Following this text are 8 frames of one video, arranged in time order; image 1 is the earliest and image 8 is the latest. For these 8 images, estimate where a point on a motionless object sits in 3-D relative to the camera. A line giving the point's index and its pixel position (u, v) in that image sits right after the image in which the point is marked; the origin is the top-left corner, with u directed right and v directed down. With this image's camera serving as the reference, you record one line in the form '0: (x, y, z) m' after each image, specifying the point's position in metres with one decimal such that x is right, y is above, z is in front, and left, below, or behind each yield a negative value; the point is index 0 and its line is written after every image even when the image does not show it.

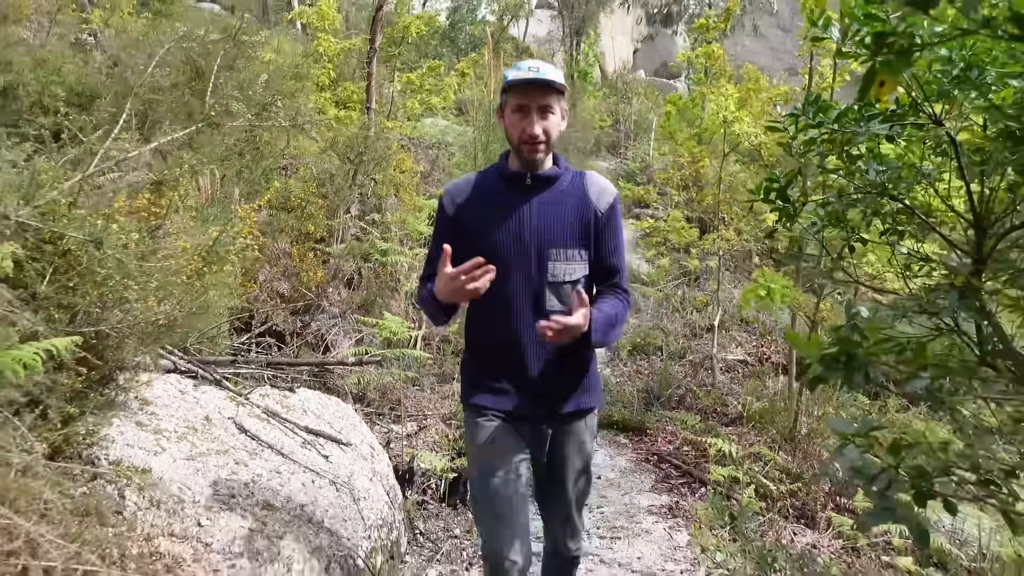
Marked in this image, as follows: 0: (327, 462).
0: (-0.6, -0.5, +3.0) m
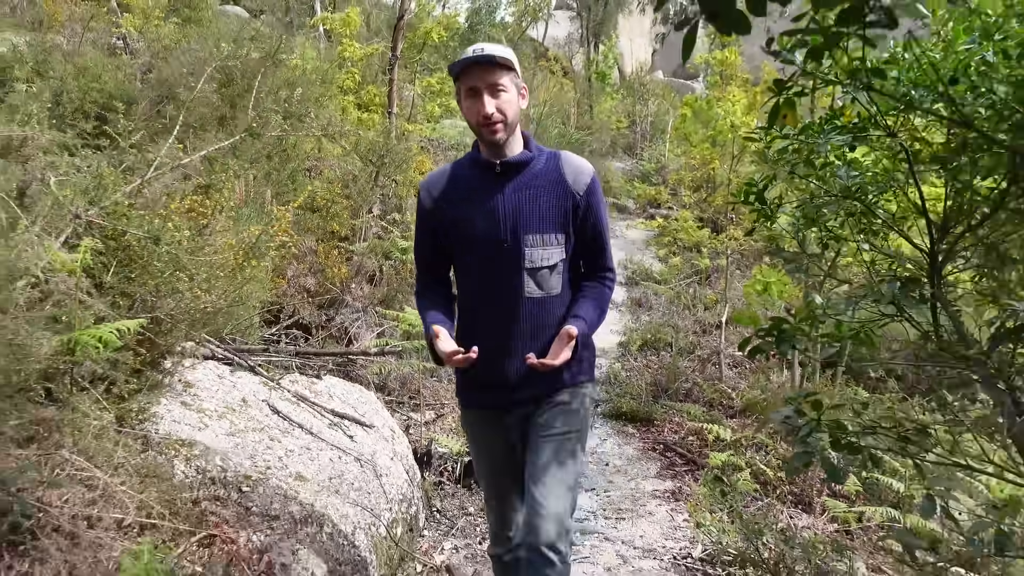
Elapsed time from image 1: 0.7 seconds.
0: (-0.6, -0.5, +3.2) m
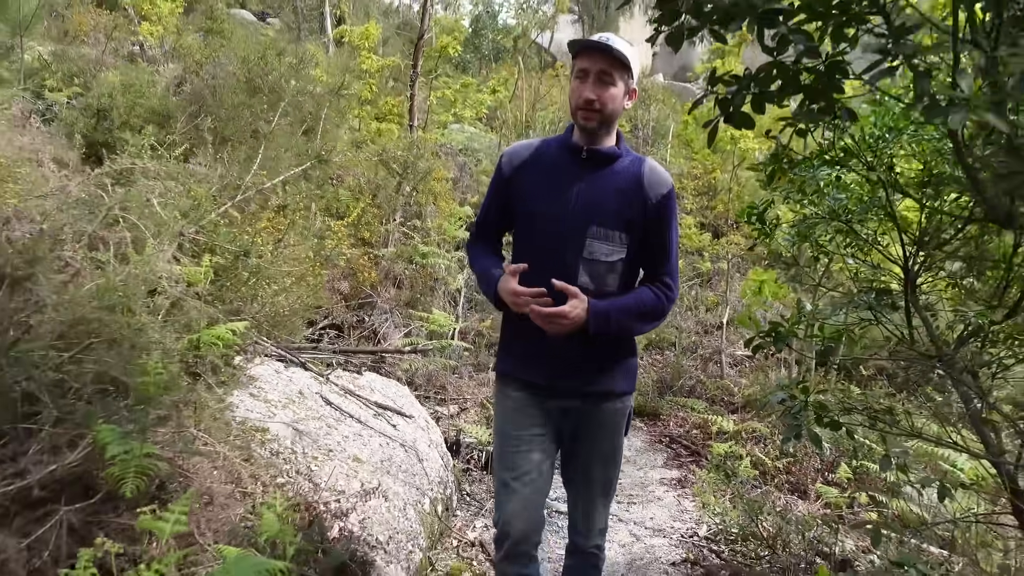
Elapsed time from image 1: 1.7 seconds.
0: (-0.5, -0.5, +3.6) m
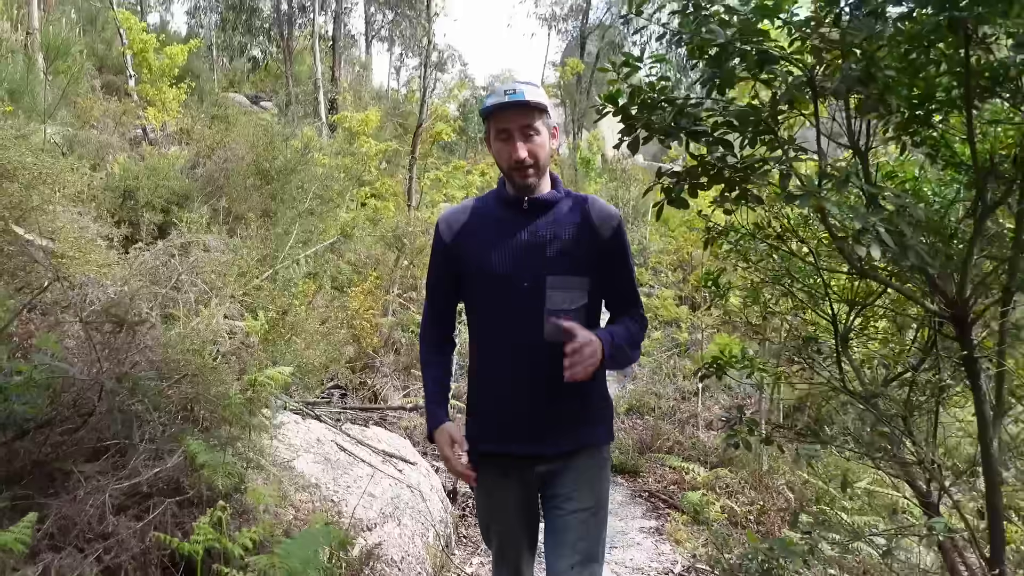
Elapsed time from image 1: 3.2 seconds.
0: (-0.5, -0.8, +4.1) m
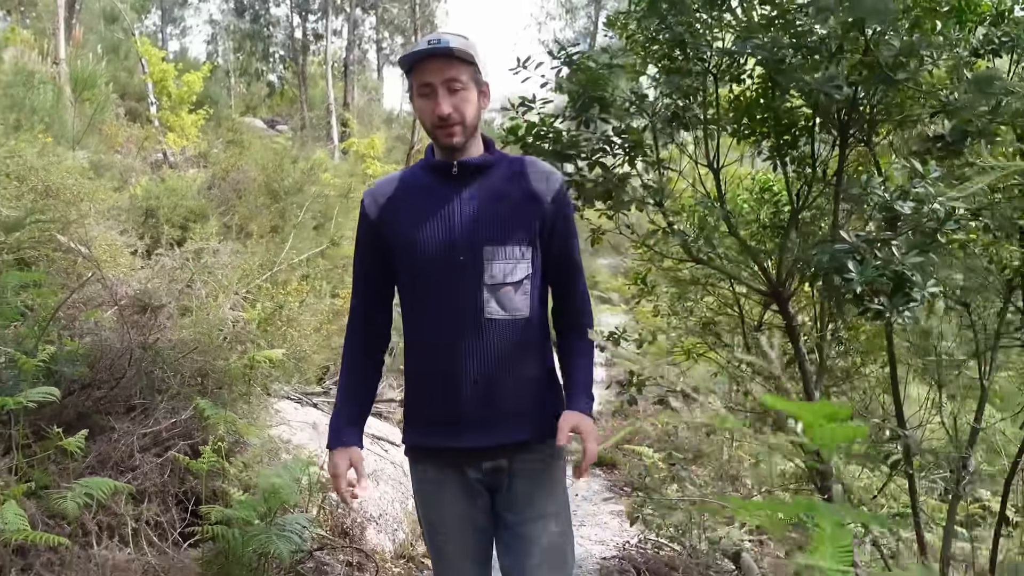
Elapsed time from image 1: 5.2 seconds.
0: (-0.6, -0.8, +4.7) m
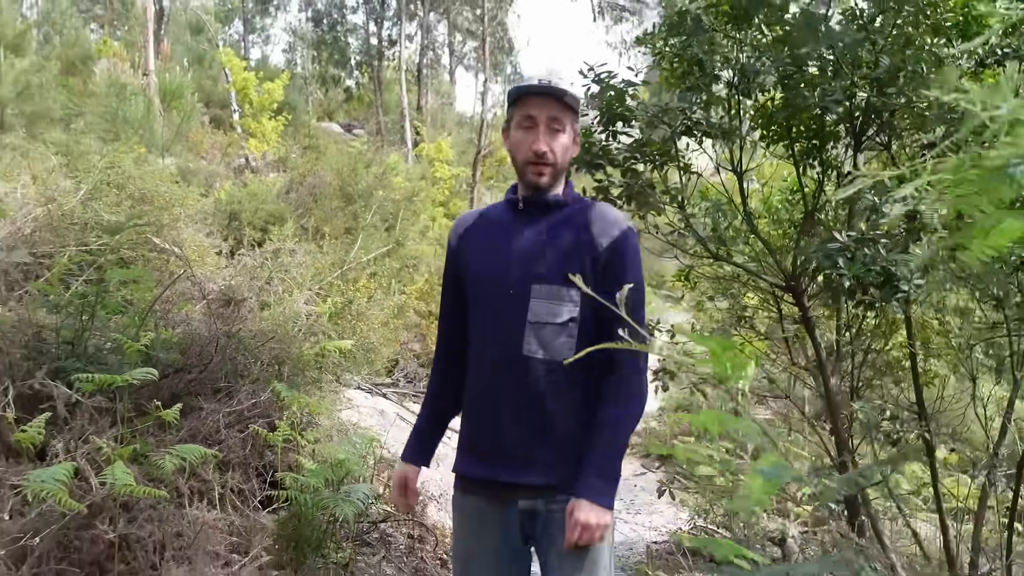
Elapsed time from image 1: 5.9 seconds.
0: (-0.3, -0.8, +5.0) m
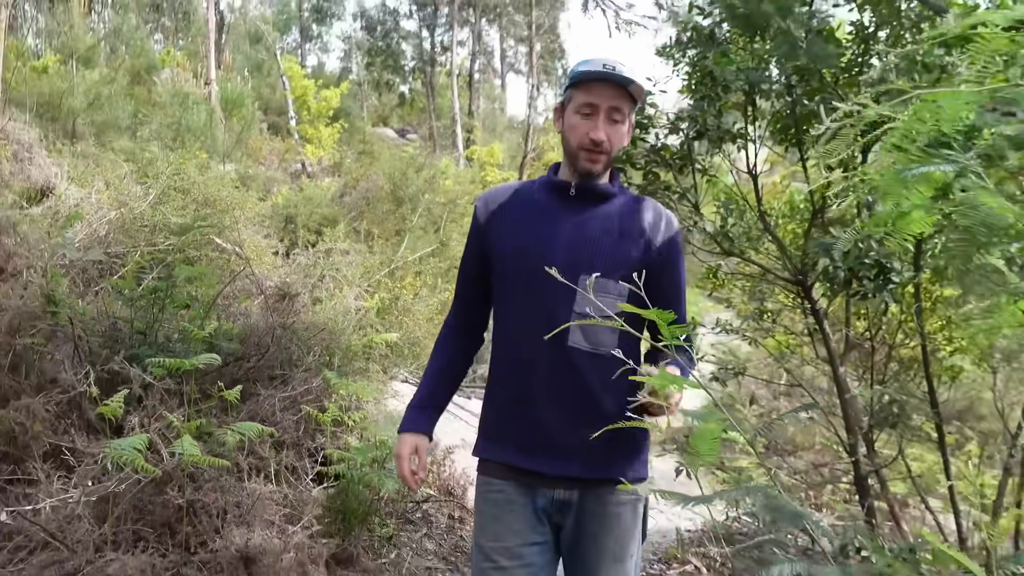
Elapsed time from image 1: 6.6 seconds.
0: (-0.1, -0.8, +5.2) m
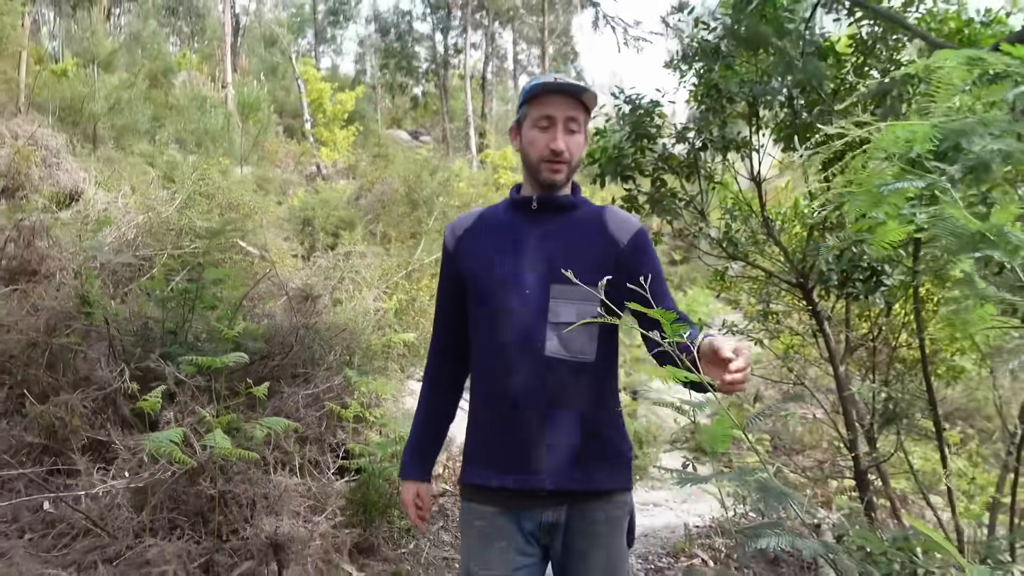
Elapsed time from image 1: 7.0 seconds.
0: (0.0, -0.8, +5.4) m
